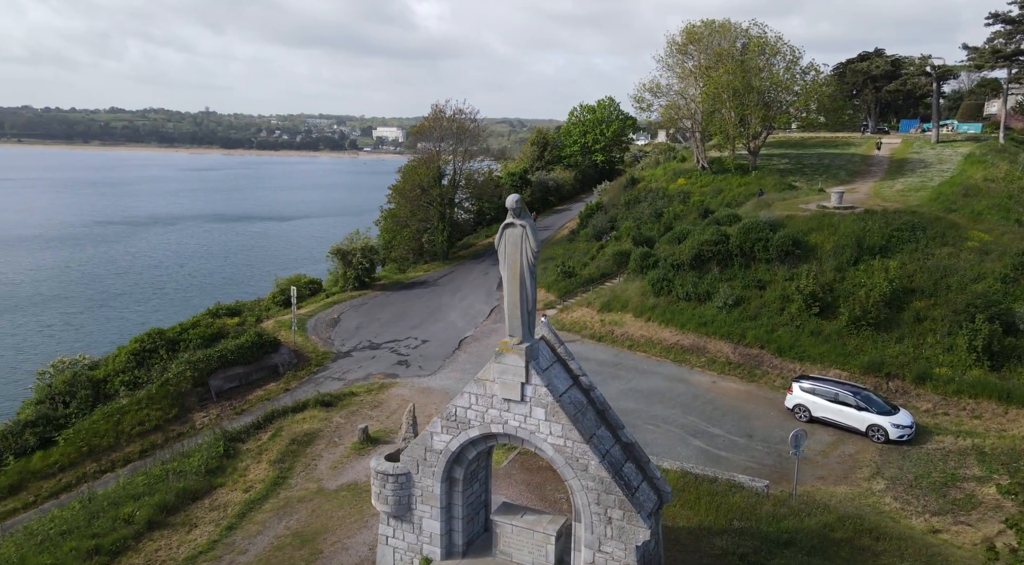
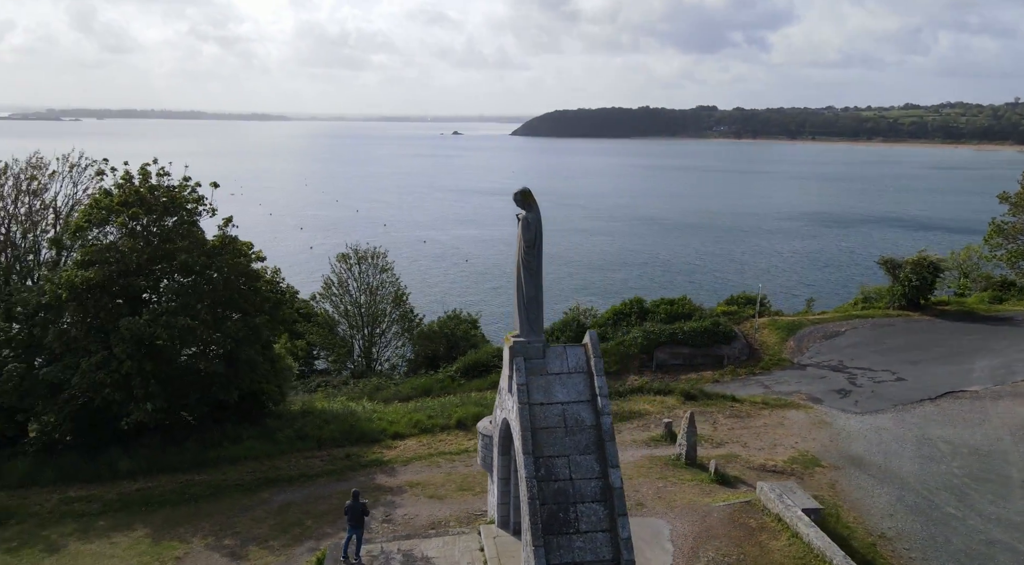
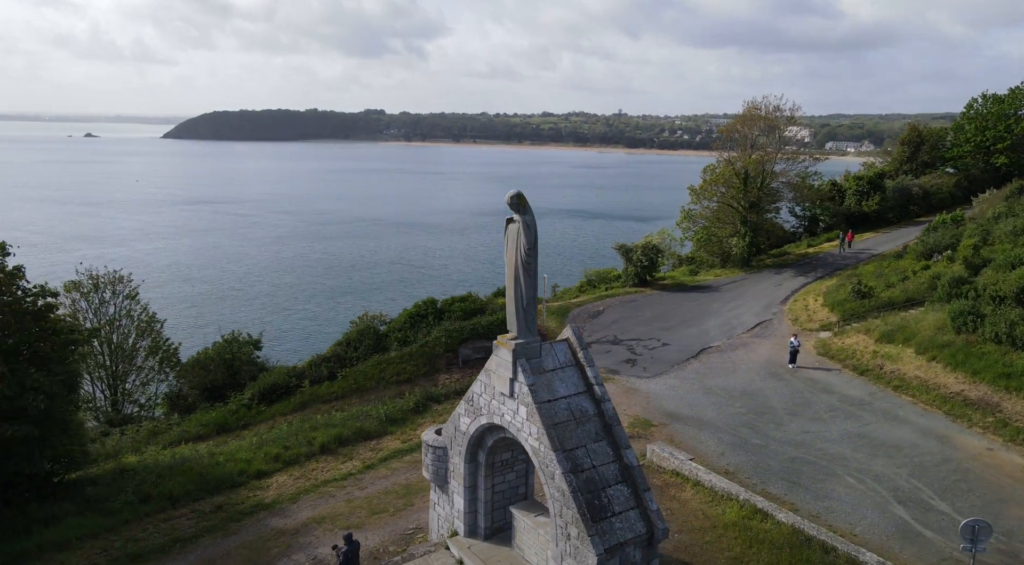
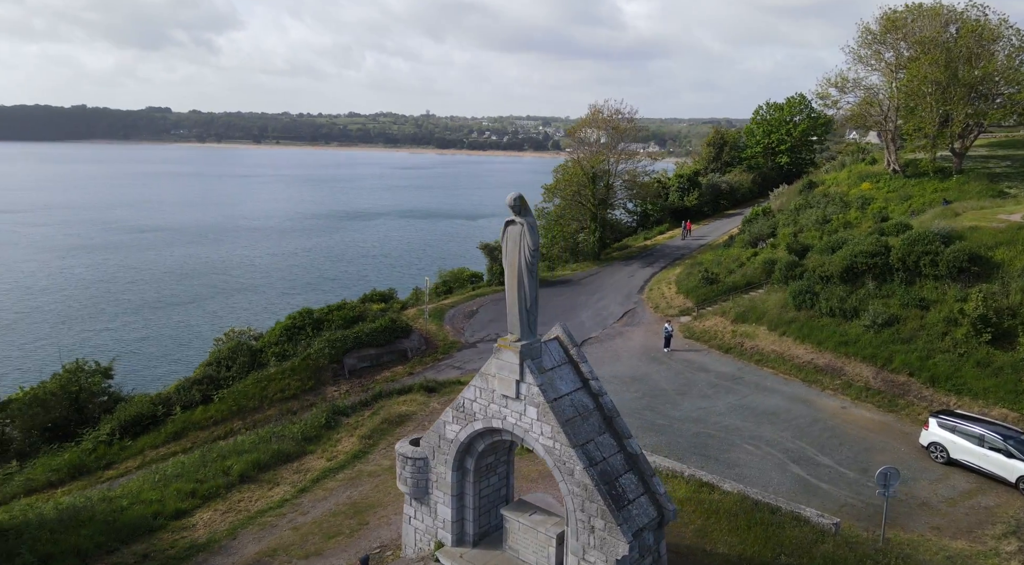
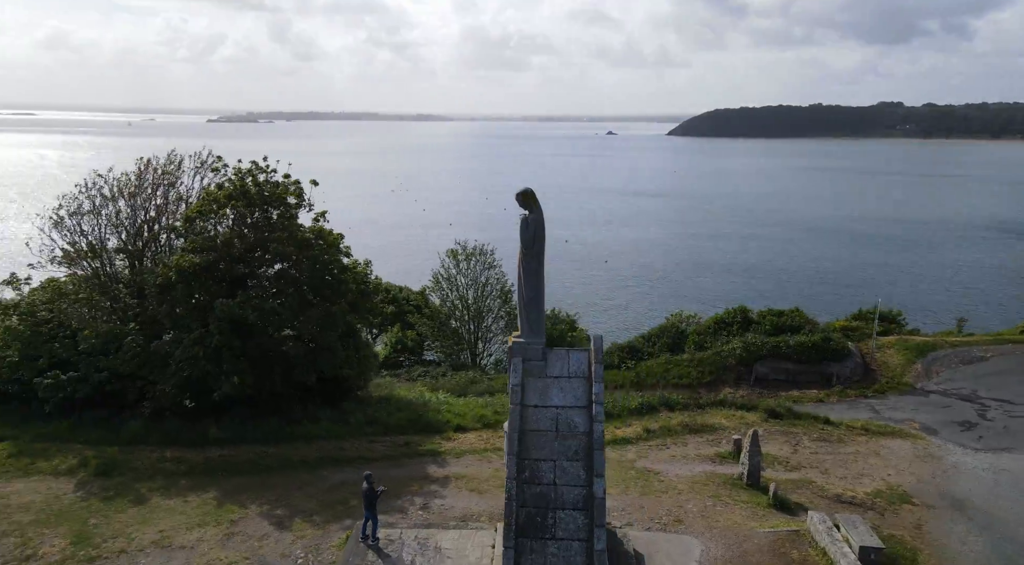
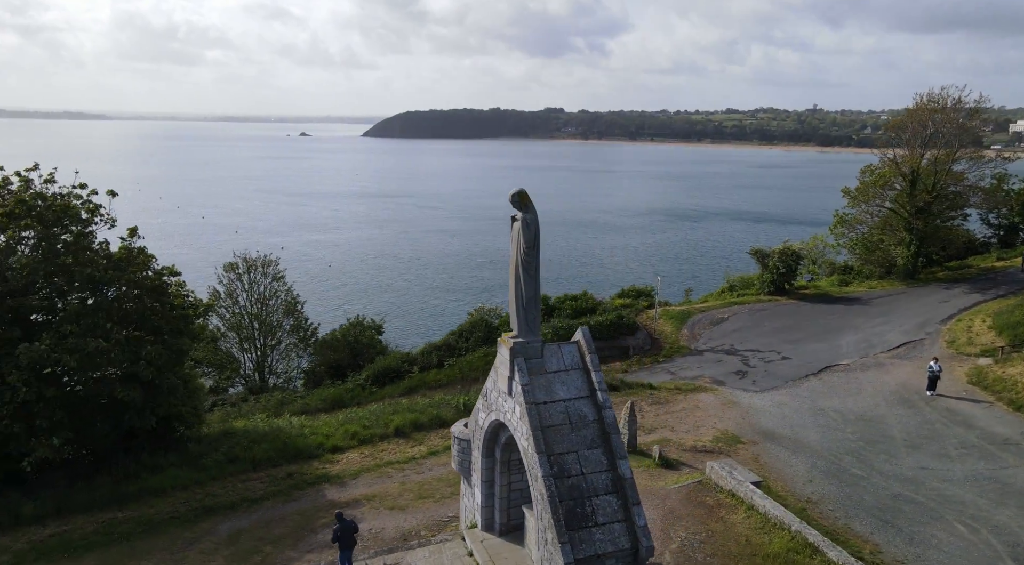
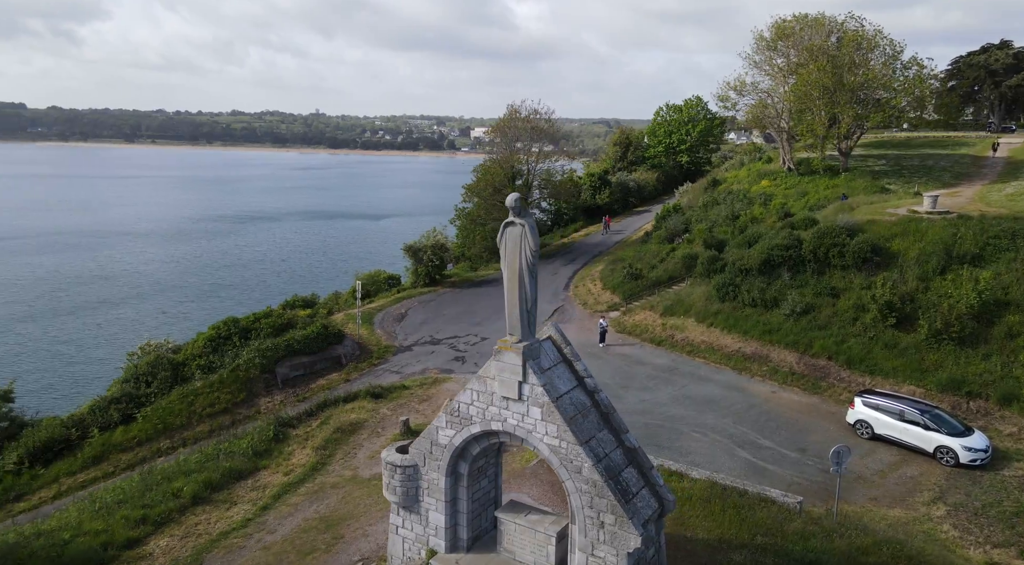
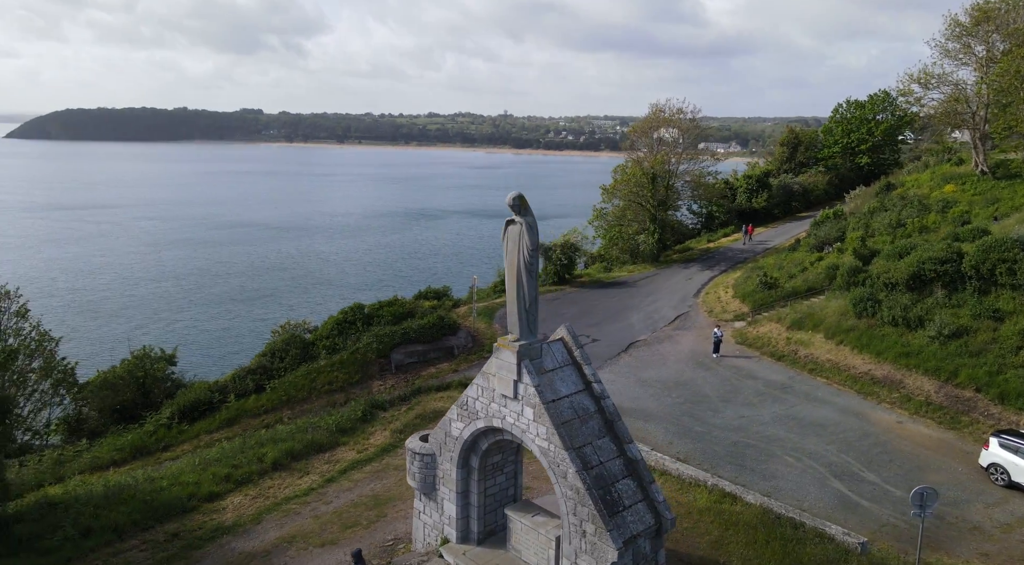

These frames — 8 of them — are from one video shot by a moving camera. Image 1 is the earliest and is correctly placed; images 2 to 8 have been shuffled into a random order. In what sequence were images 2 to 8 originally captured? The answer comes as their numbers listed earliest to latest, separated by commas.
7, 4, 8, 3, 6, 2, 5
